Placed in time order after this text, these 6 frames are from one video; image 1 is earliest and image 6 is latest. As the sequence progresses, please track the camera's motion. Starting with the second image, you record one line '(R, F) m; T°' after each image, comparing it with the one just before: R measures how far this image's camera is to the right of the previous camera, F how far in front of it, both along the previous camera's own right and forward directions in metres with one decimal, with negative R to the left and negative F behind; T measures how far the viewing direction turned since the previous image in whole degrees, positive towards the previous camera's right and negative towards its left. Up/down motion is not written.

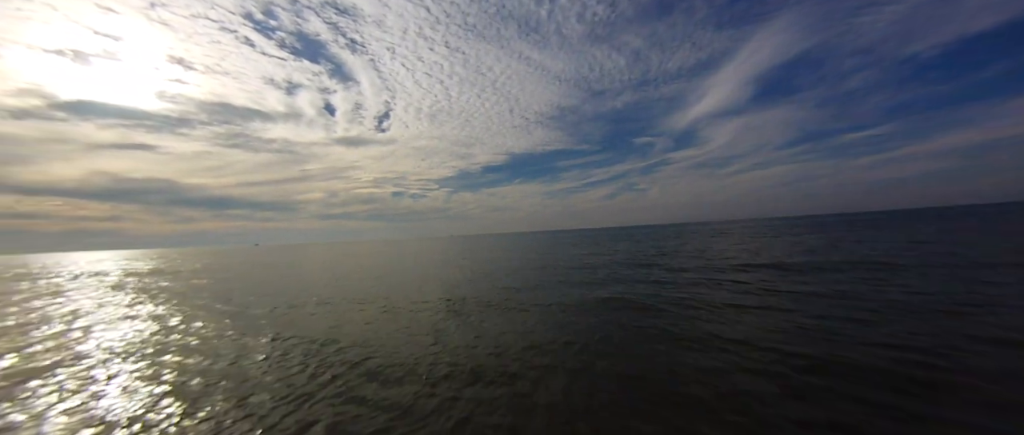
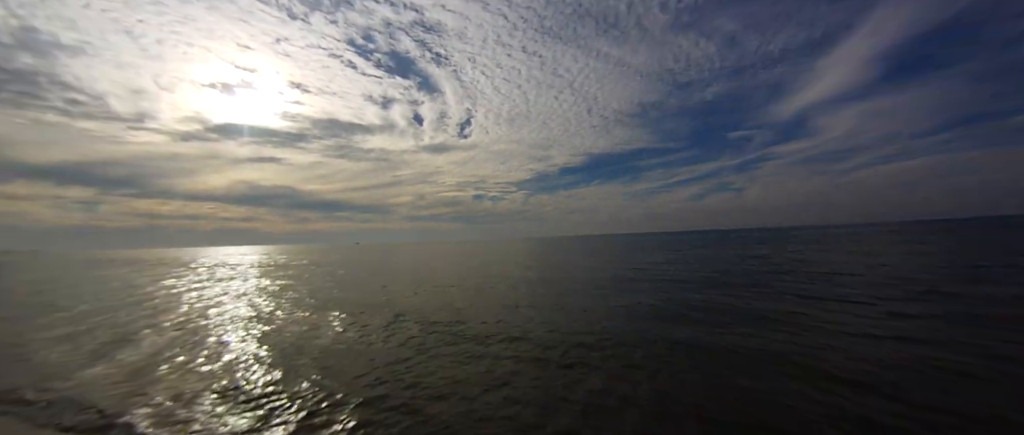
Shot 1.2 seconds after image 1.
(+0.2, +2.8) m; -14°
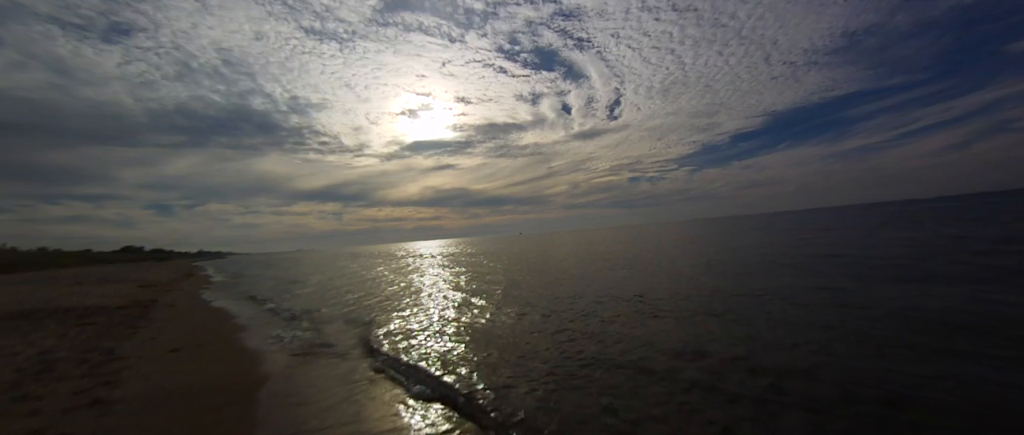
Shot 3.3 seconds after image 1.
(+0.1, +2.9) m; -27°
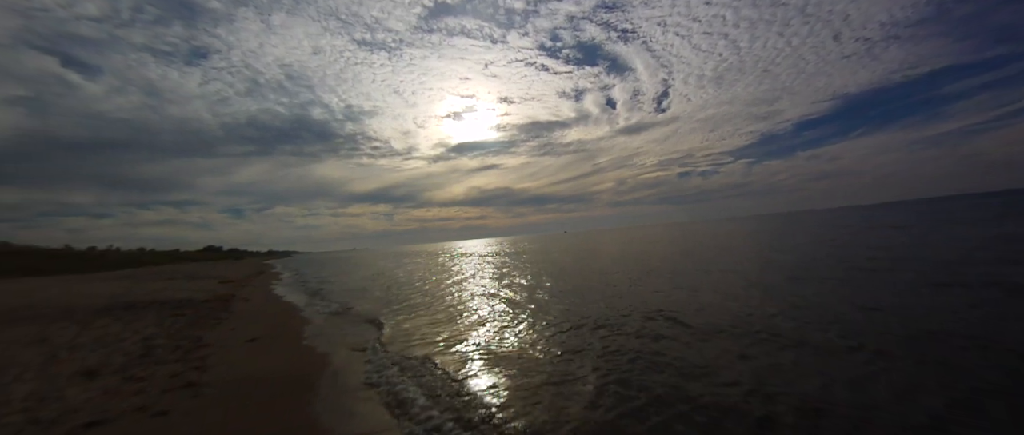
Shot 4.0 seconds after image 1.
(+0.1, +0.5) m; -8°
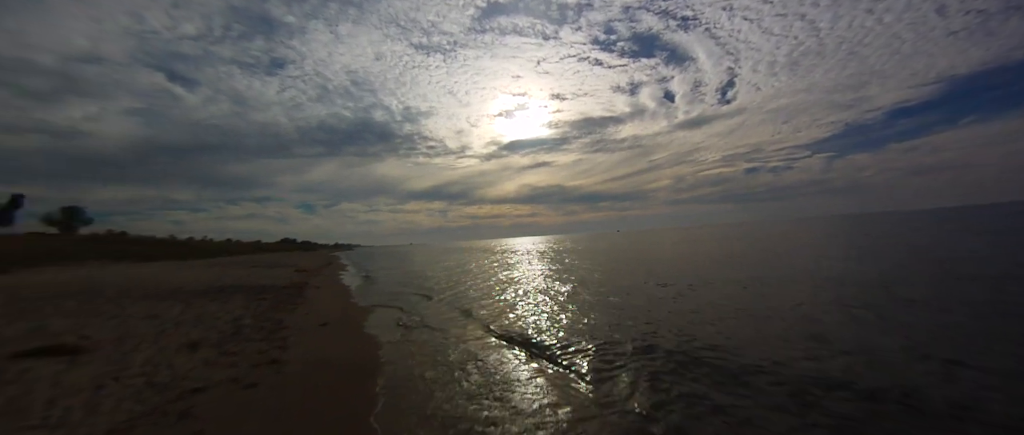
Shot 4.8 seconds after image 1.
(+0.1, +0.4) m; -9°
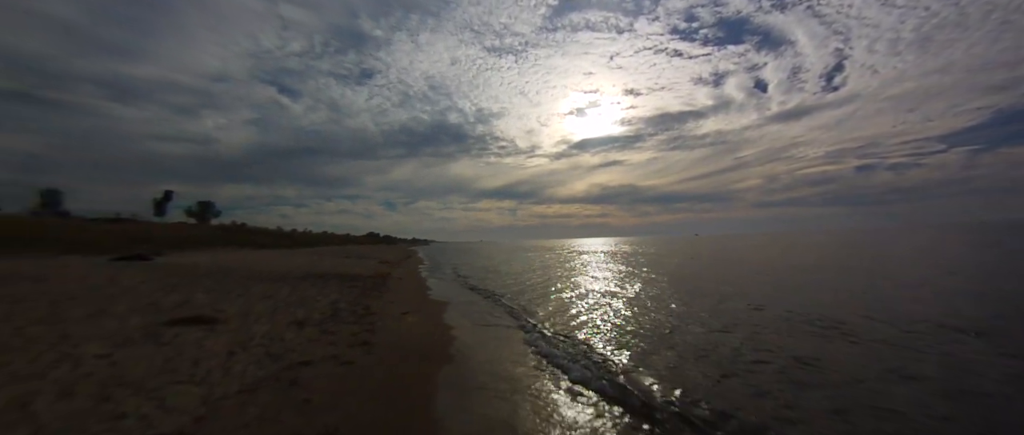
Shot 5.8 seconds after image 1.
(0.0, +0.5) m; -12°
